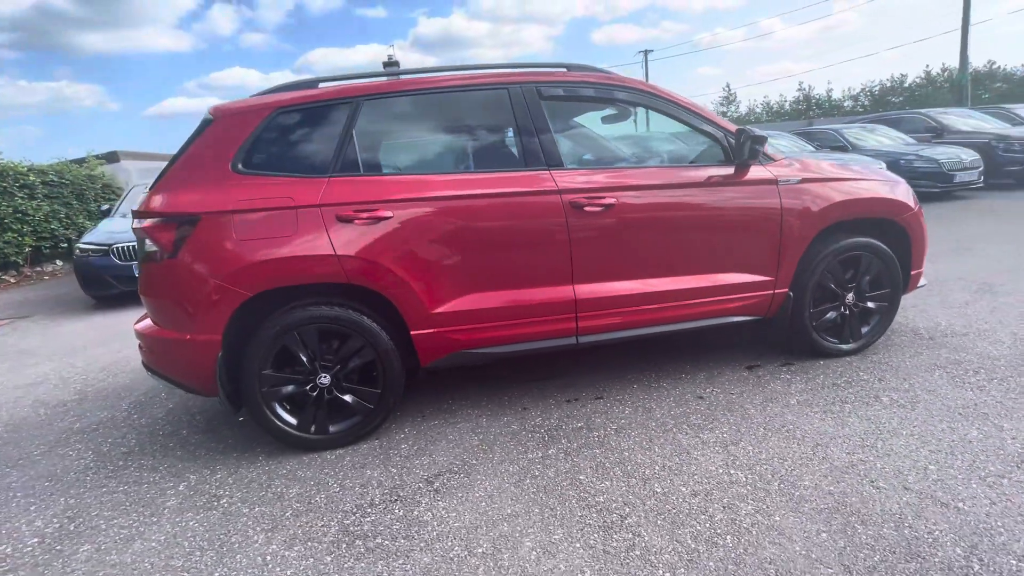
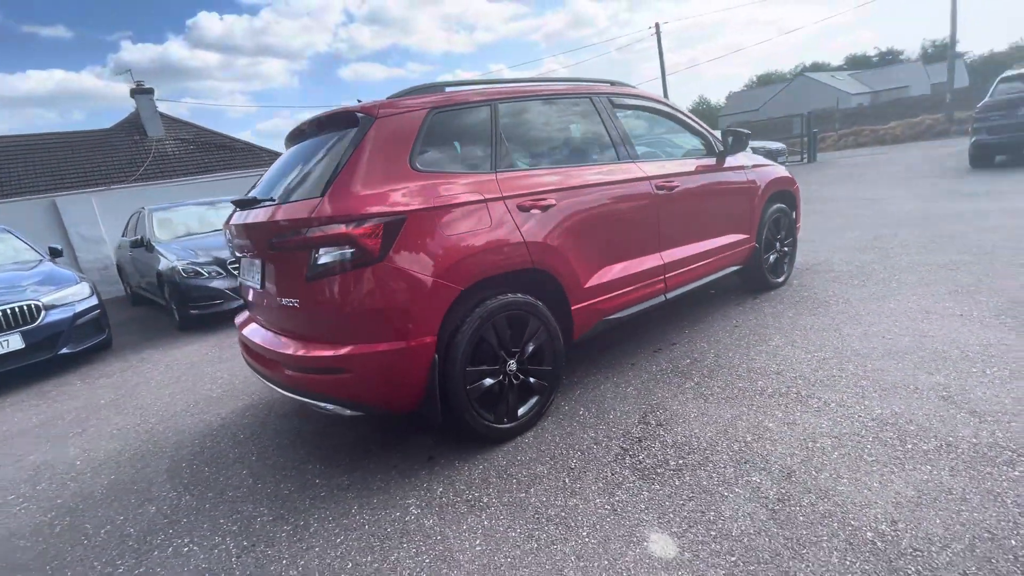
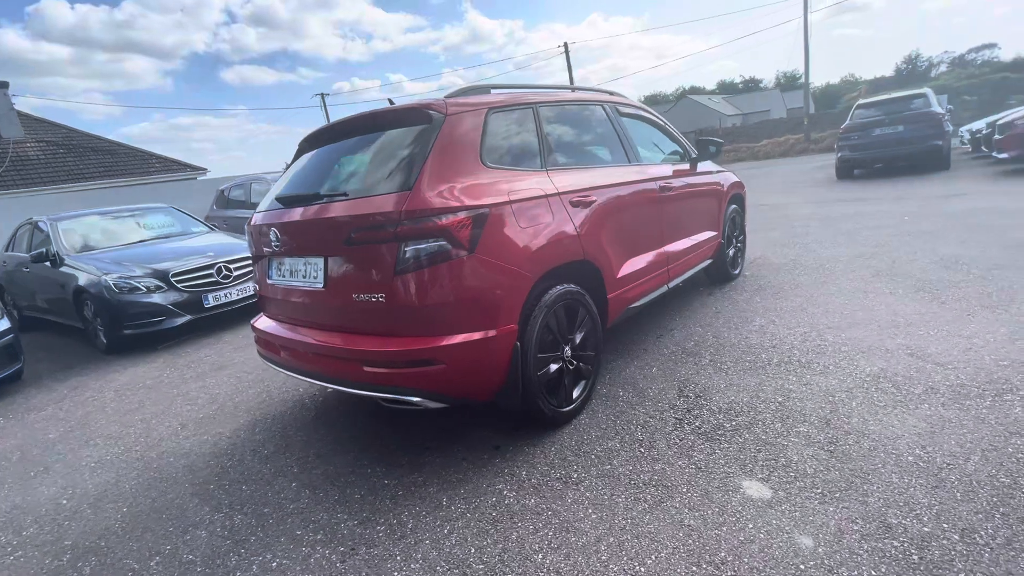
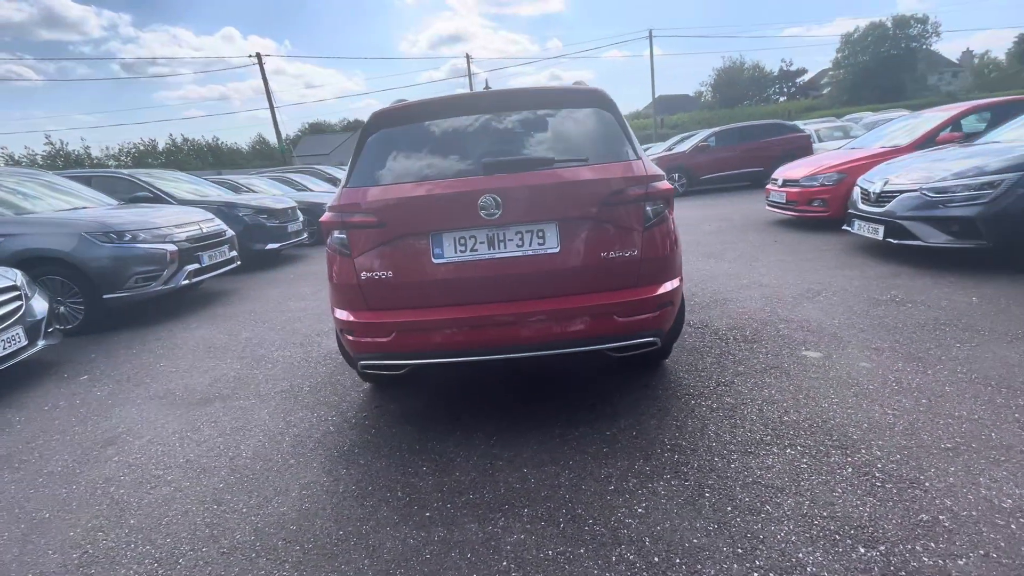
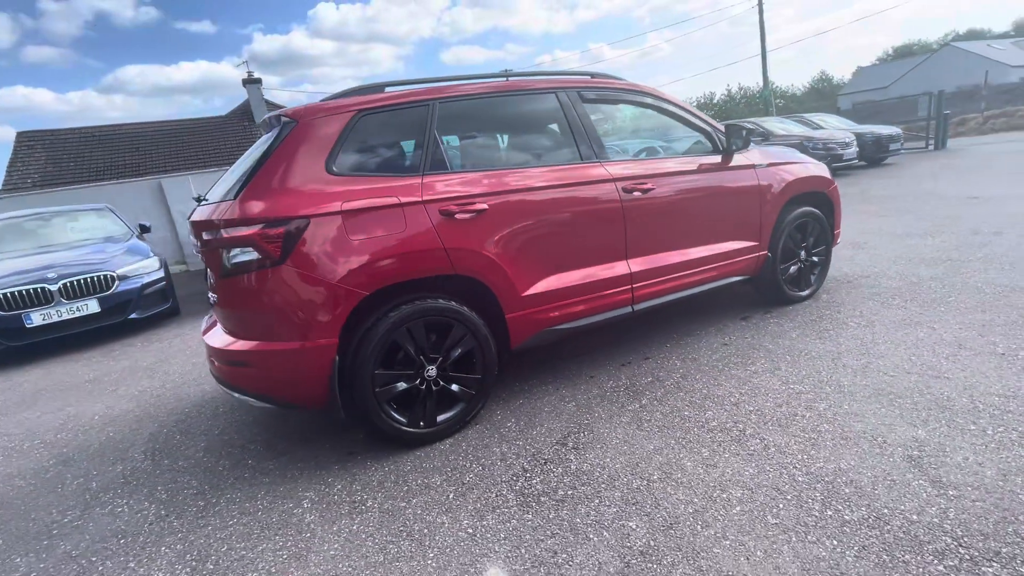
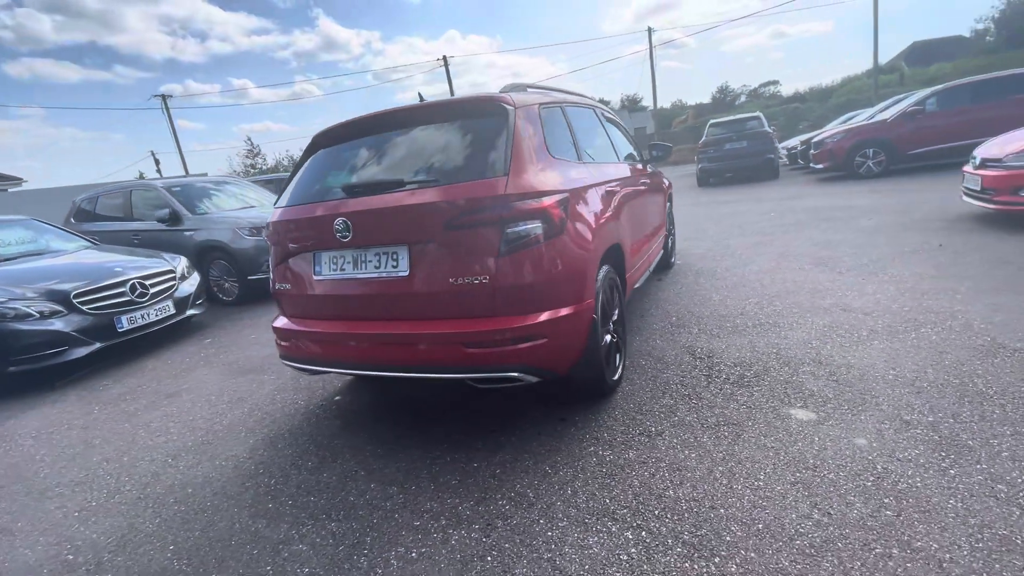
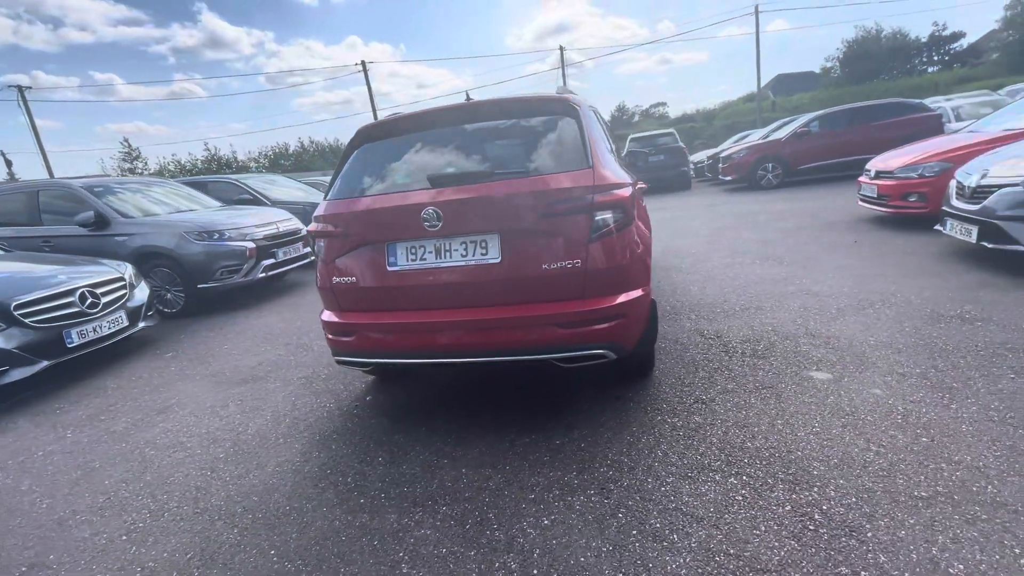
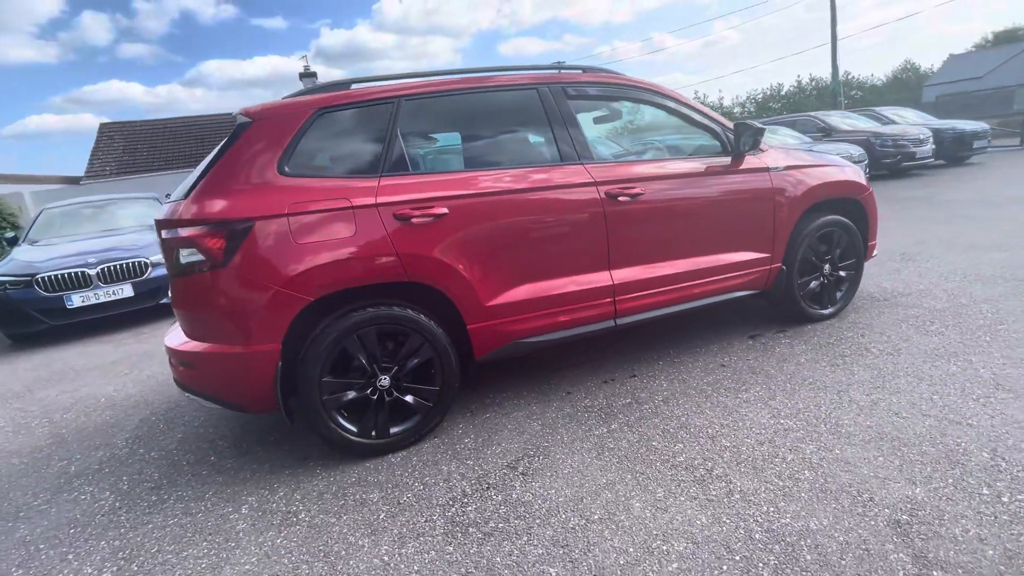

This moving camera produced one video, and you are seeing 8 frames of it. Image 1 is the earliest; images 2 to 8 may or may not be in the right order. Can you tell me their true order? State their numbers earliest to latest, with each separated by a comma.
8, 5, 2, 3, 6, 7, 4
